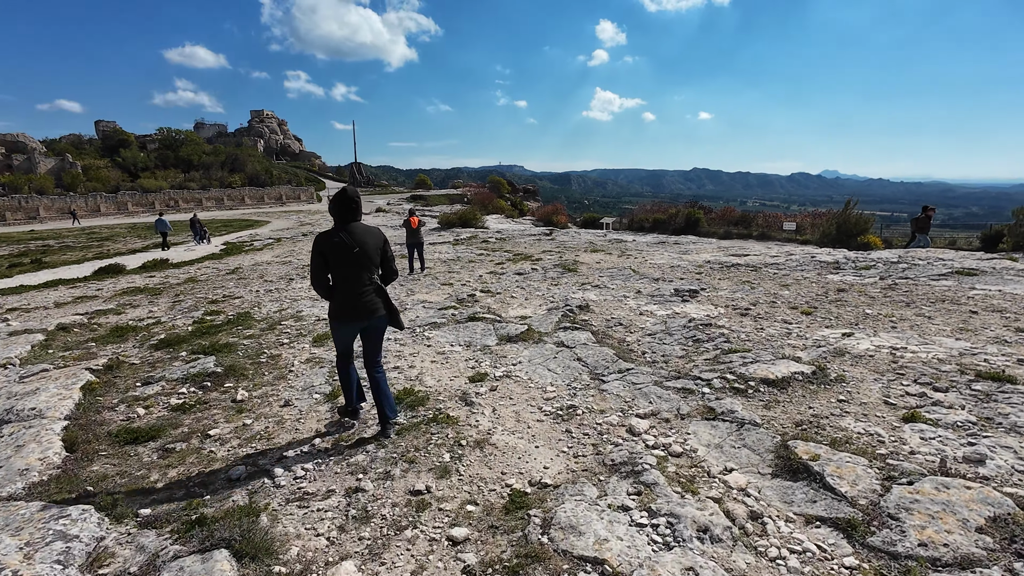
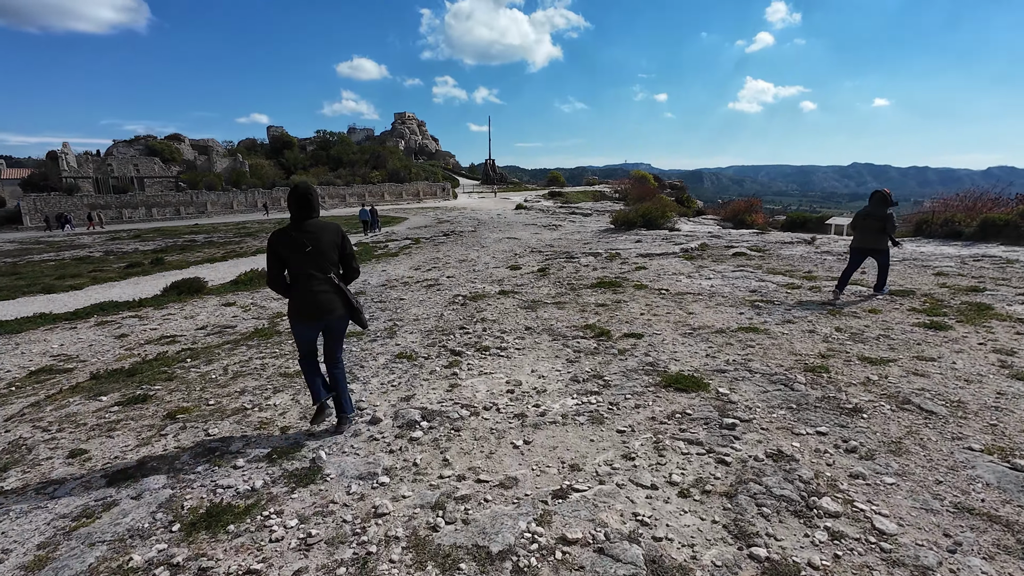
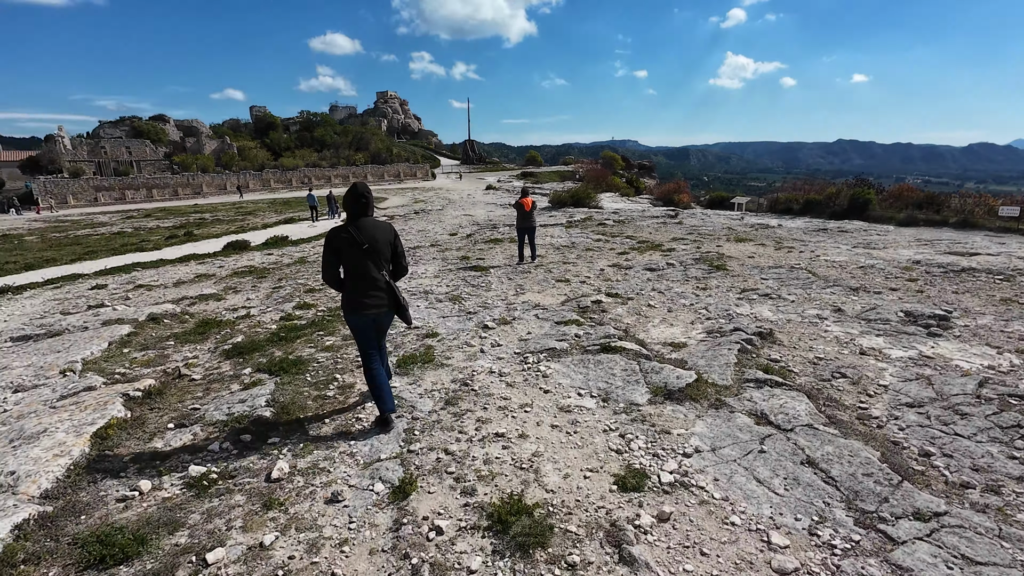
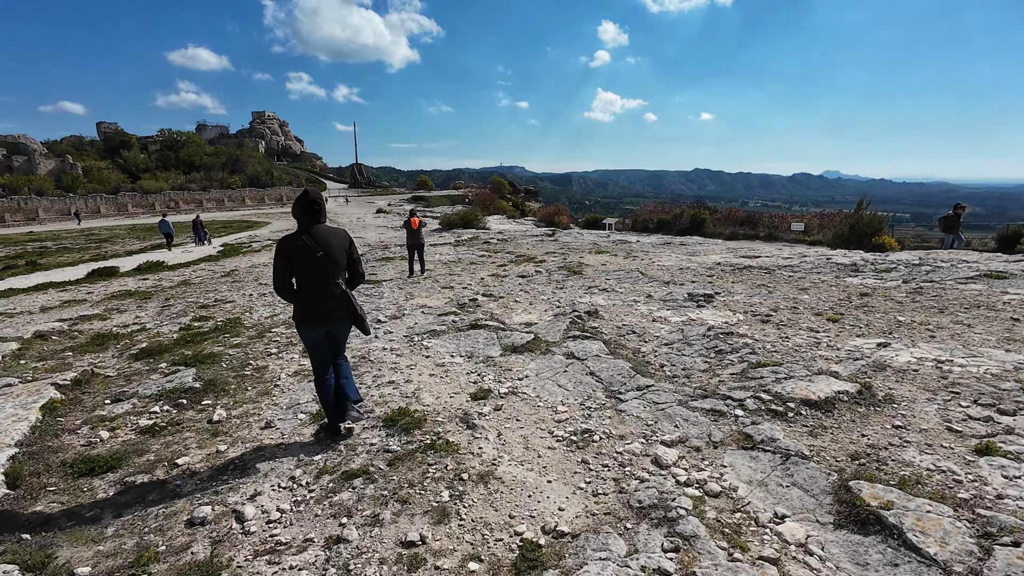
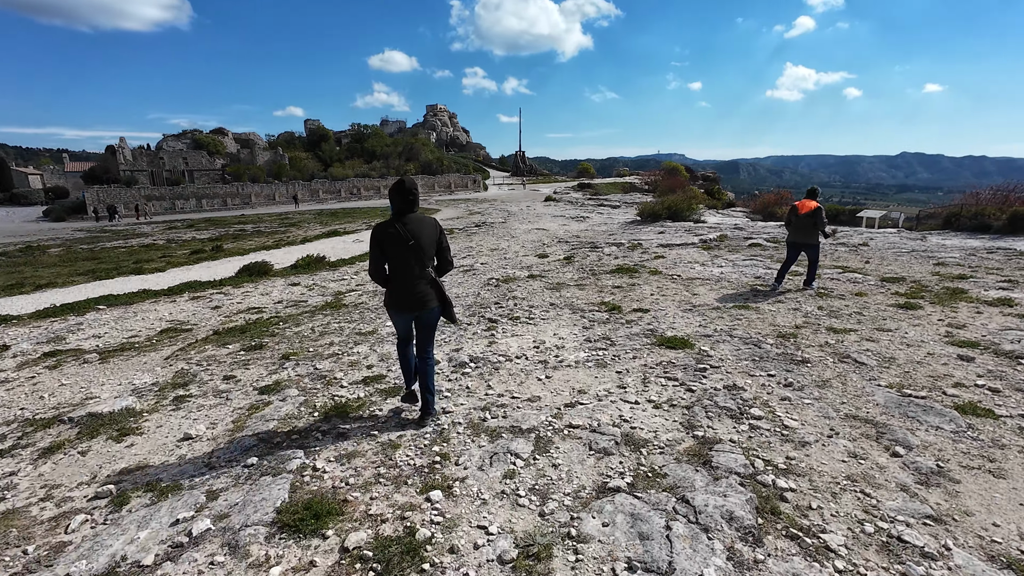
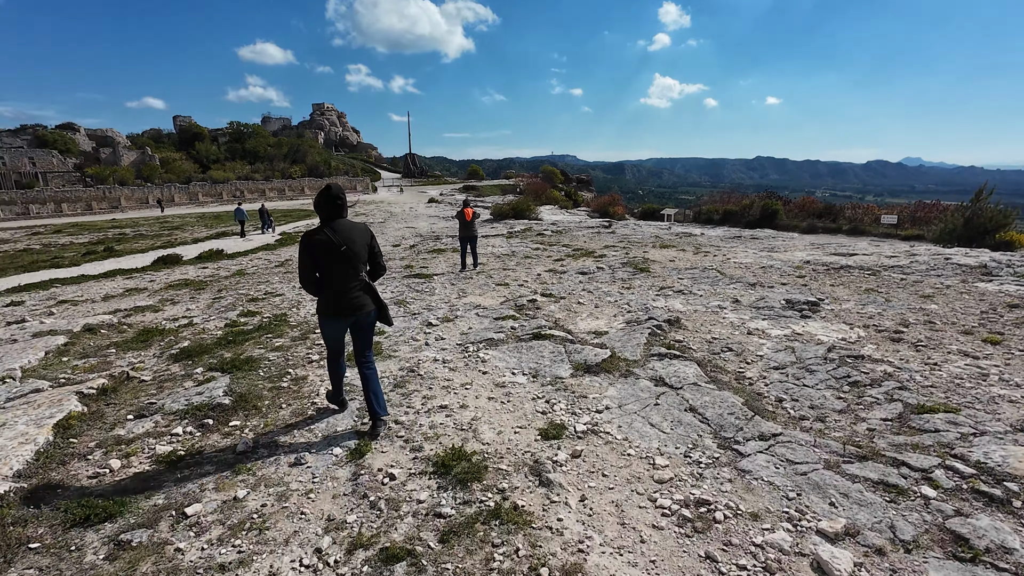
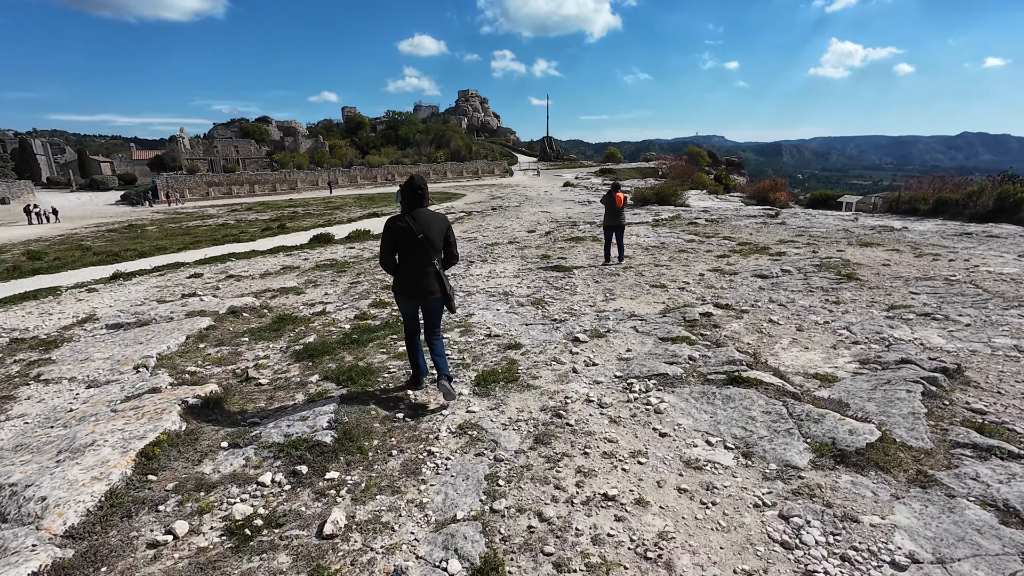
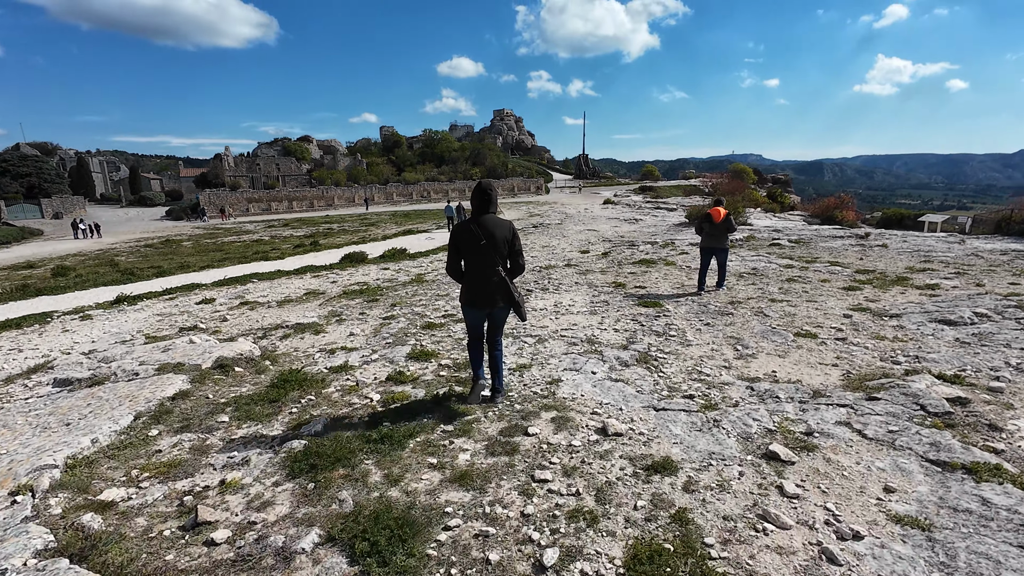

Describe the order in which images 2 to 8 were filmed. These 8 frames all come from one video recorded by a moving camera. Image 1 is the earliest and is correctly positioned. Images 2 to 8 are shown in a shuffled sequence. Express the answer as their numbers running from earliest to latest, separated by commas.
4, 6, 3, 7, 8, 5, 2
